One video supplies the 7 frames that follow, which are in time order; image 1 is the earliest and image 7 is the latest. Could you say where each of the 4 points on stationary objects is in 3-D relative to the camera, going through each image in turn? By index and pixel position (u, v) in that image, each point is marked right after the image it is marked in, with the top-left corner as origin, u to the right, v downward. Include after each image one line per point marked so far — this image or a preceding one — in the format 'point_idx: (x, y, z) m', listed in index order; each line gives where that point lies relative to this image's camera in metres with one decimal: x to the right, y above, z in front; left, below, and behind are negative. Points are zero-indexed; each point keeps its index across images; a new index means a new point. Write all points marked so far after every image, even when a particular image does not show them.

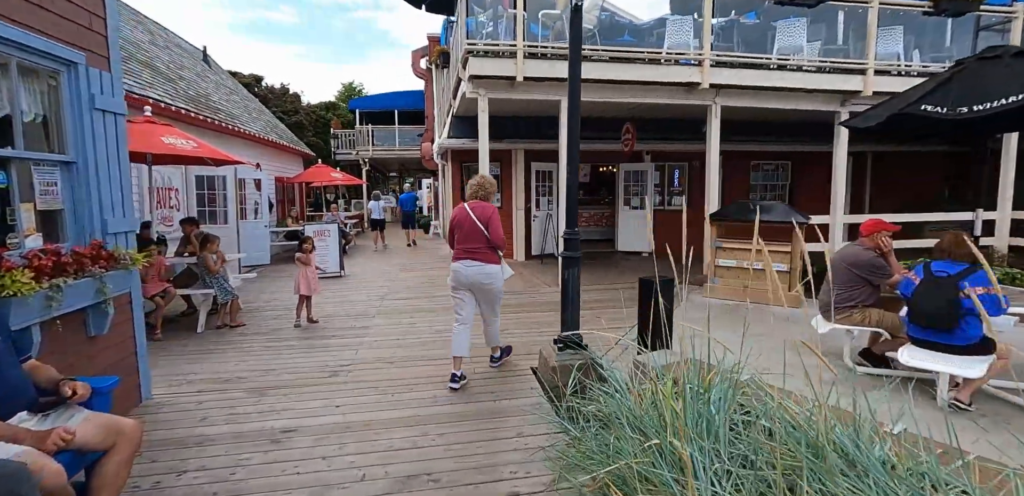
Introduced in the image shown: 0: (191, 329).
0: (-3.5, -0.9, +5.6) m
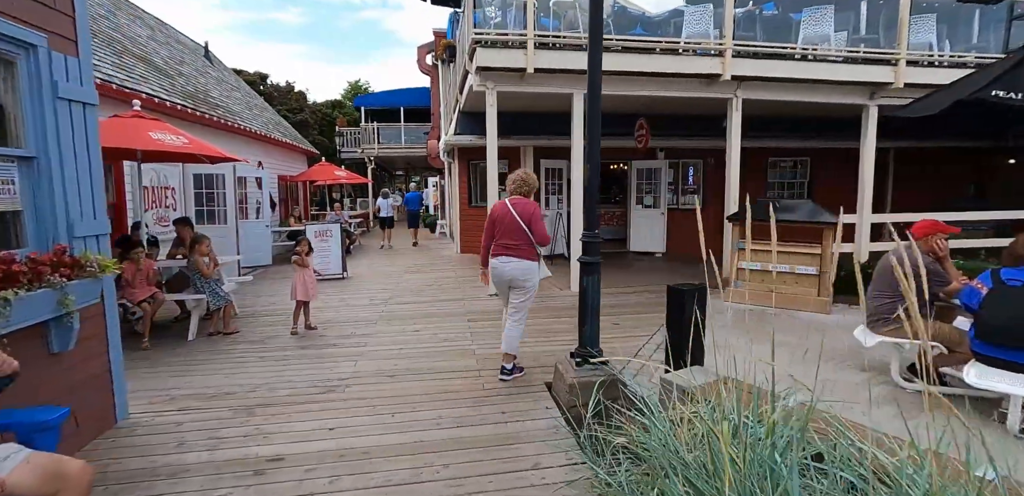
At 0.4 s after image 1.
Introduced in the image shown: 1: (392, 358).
0: (-3.4, -0.9, +5.3) m
1: (-1.1, -1.0, +4.5) m
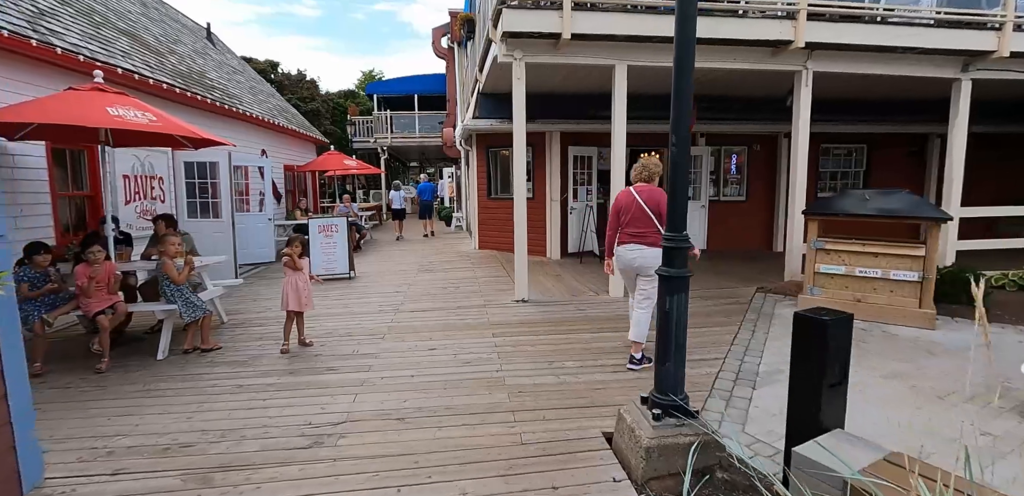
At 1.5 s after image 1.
0: (-3.1, -0.9, +4.4) m
1: (-0.8, -1.0, +3.5) m
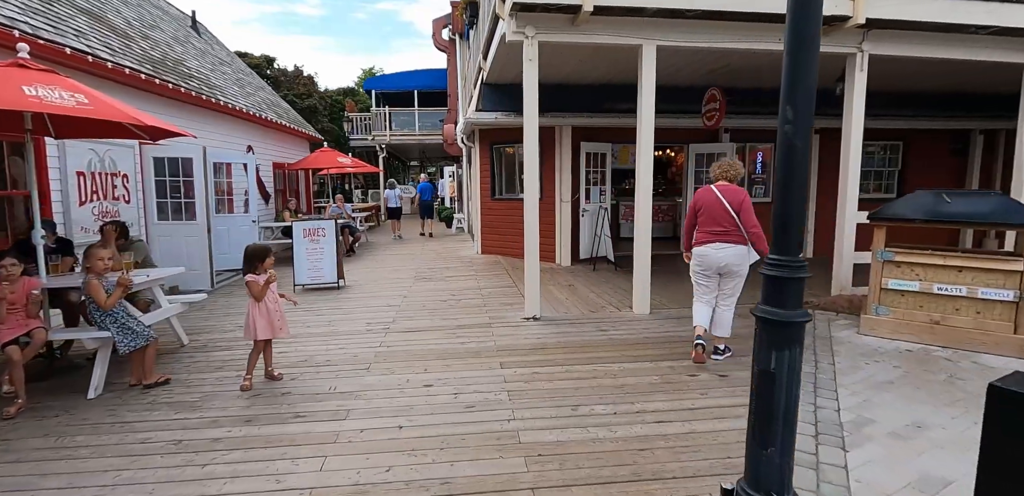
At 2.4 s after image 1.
0: (-3.0, -1.0, +3.6) m
1: (-0.7, -1.1, +2.7) m
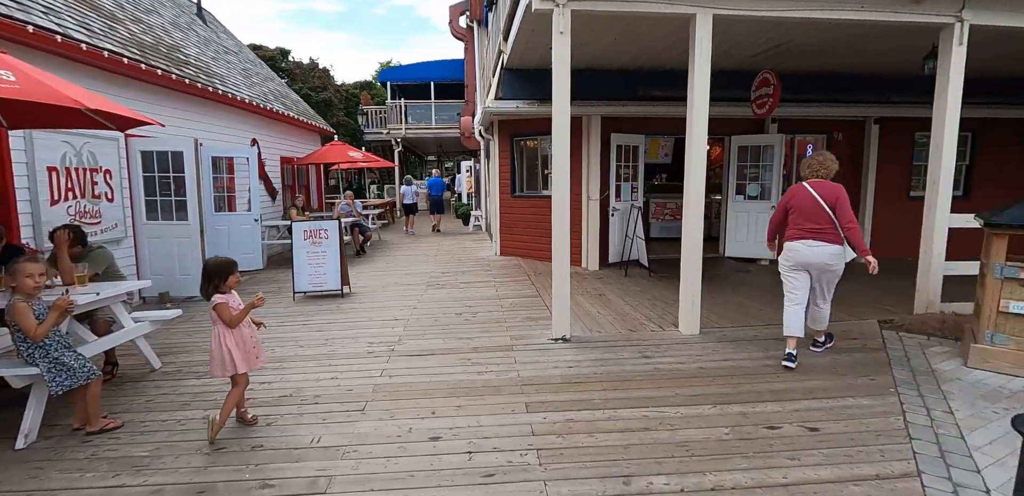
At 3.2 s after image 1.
0: (-2.8, -1.1, +2.9) m
1: (-0.5, -1.2, +1.9) m
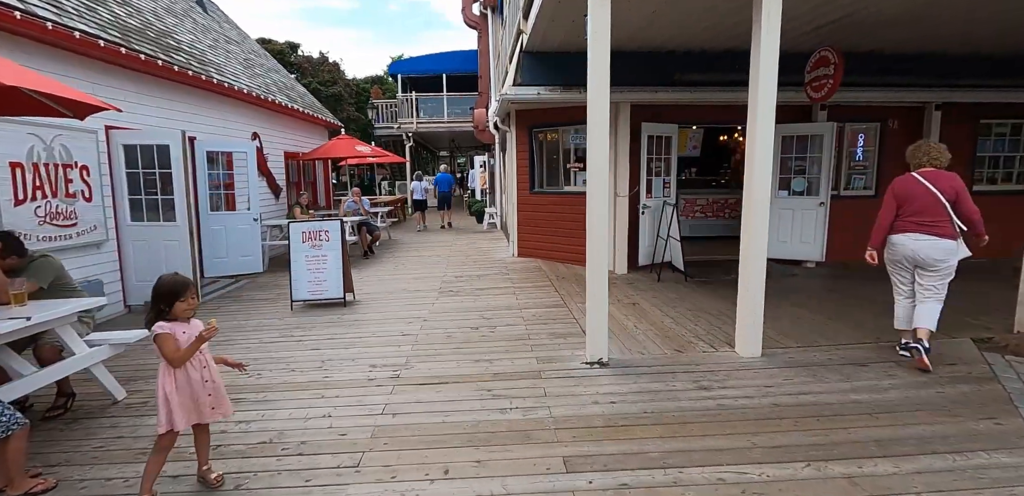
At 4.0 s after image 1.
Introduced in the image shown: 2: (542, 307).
0: (-2.7, -1.1, +2.3) m
1: (-0.4, -1.2, +1.3) m
2: (+0.3, -0.6, +5.3) m
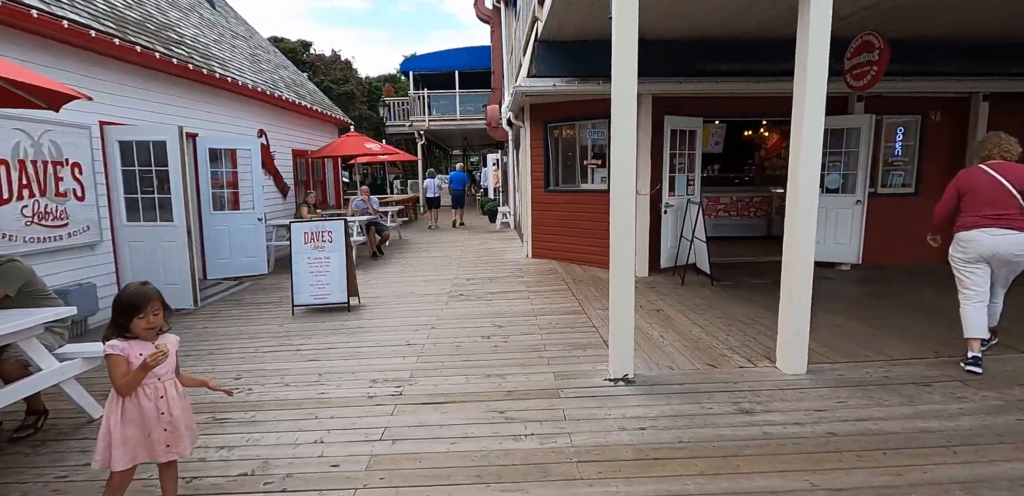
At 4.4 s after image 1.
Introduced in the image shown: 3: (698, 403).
0: (-2.6, -1.2, +2.0) m
1: (-0.4, -1.3, +0.9) m
2: (+0.5, -0.6, +4.9) m
3: (+1.1, -0.9, +3.0) m
